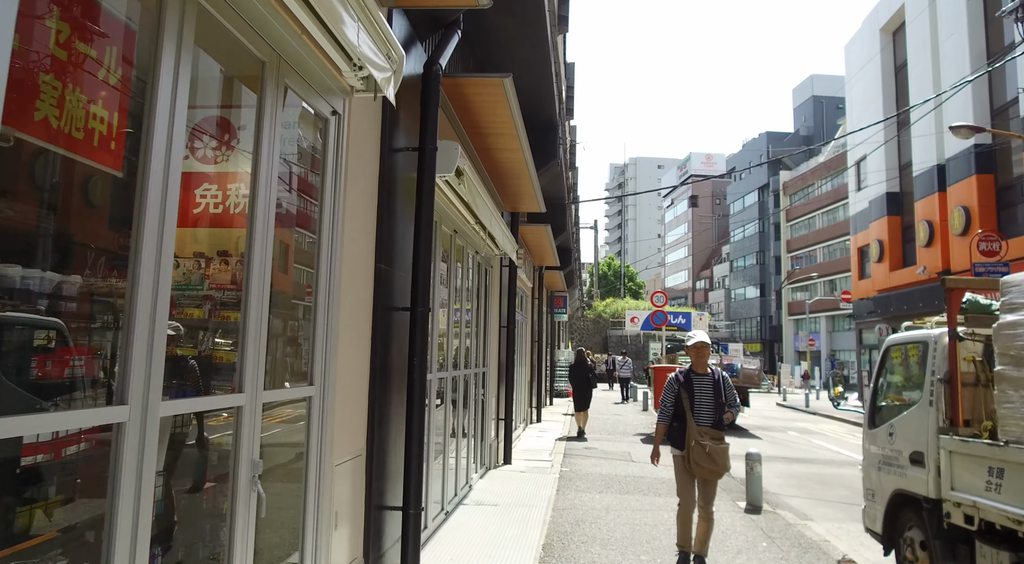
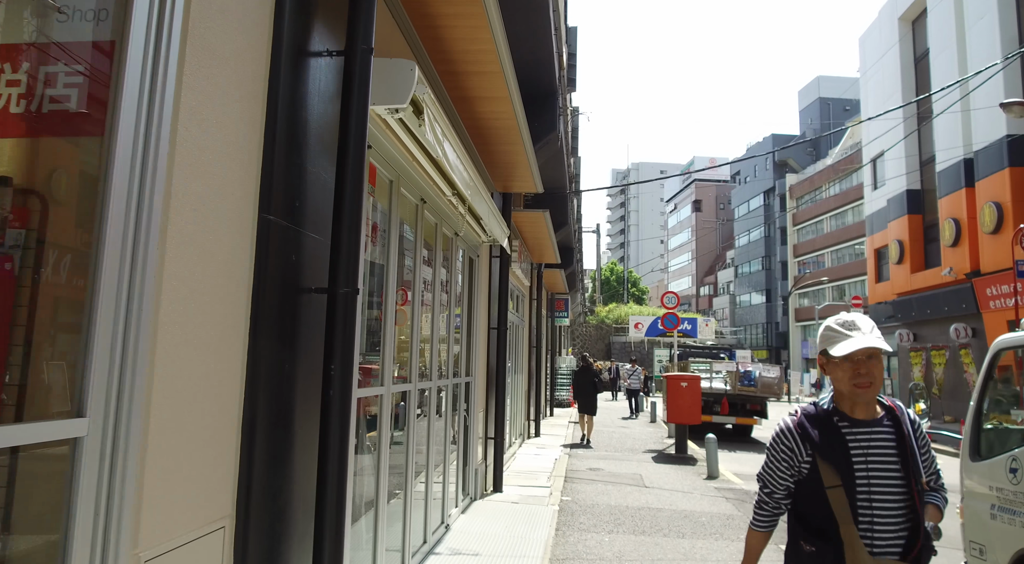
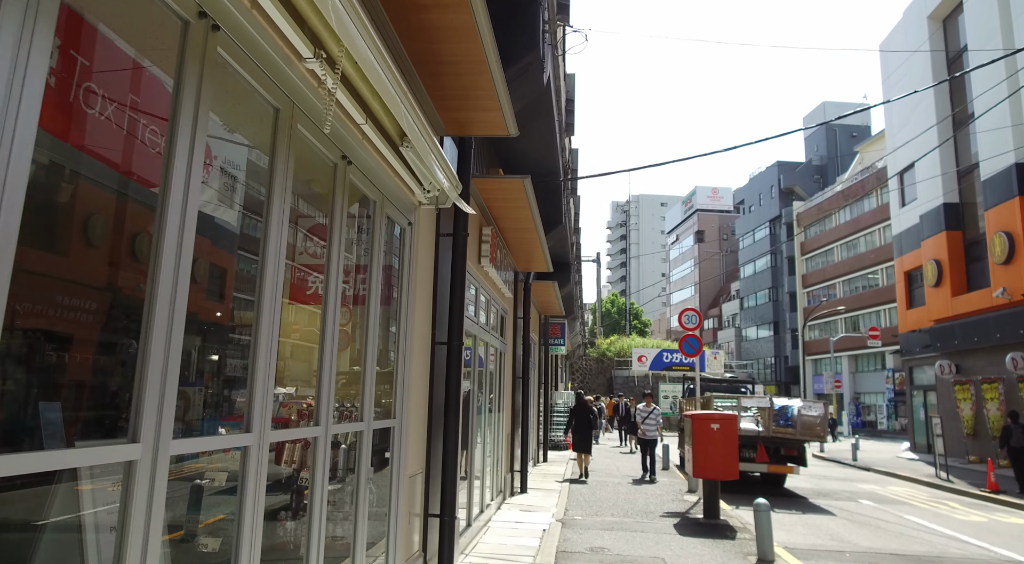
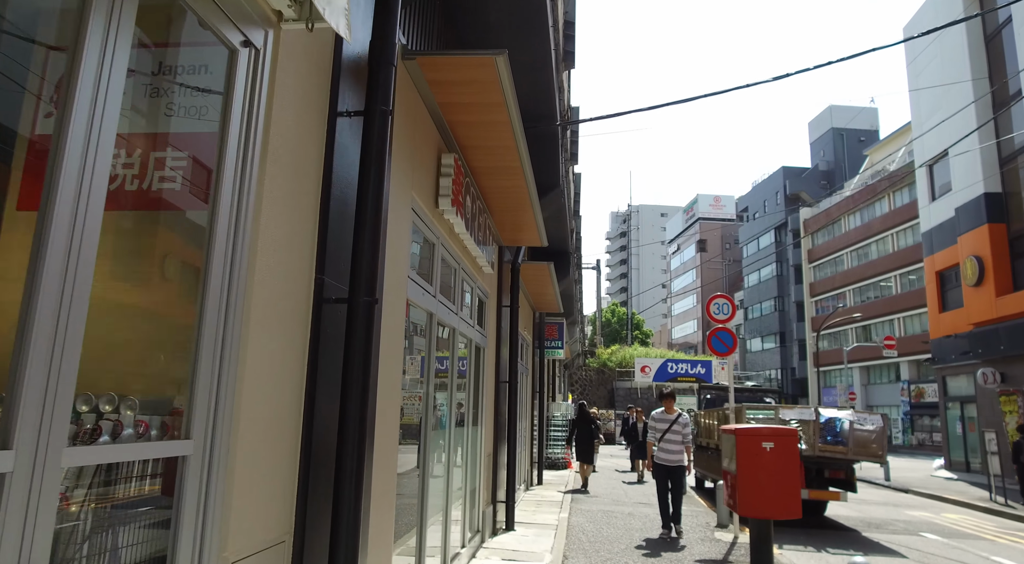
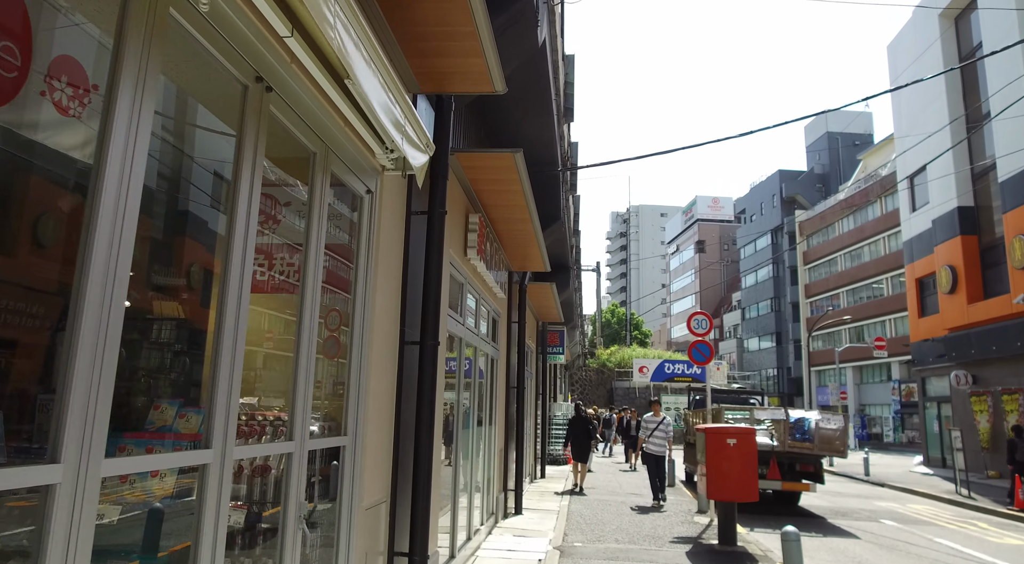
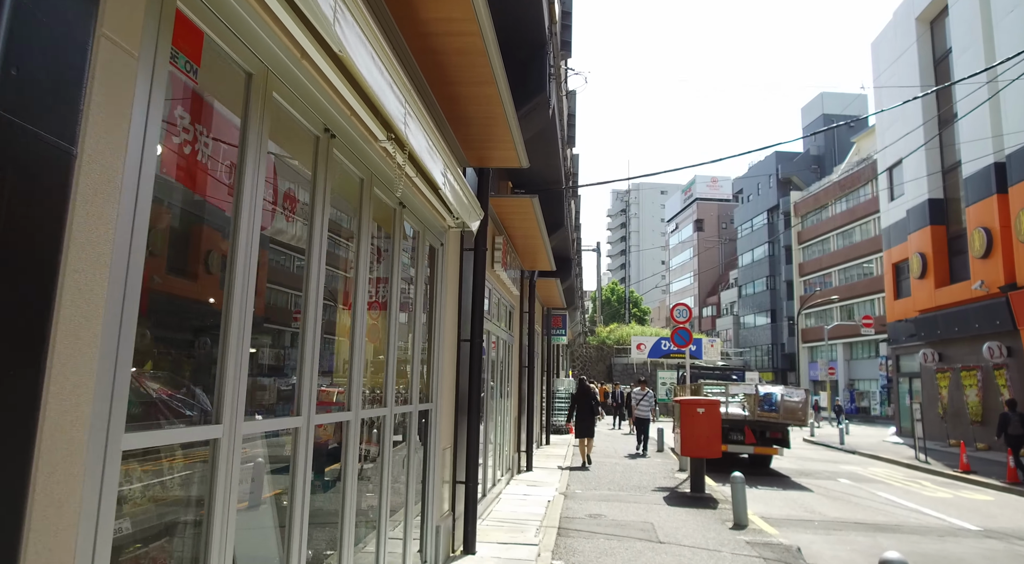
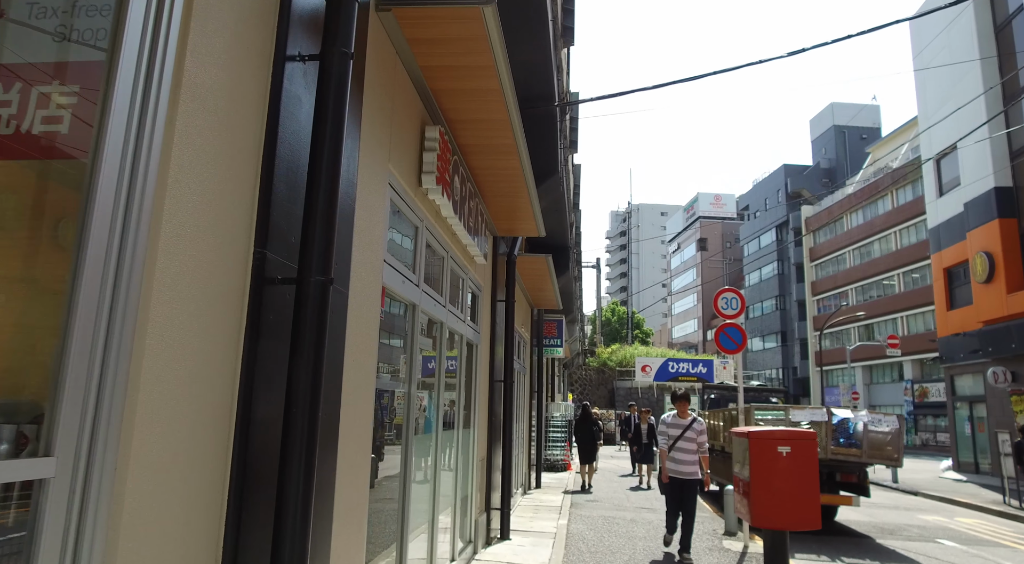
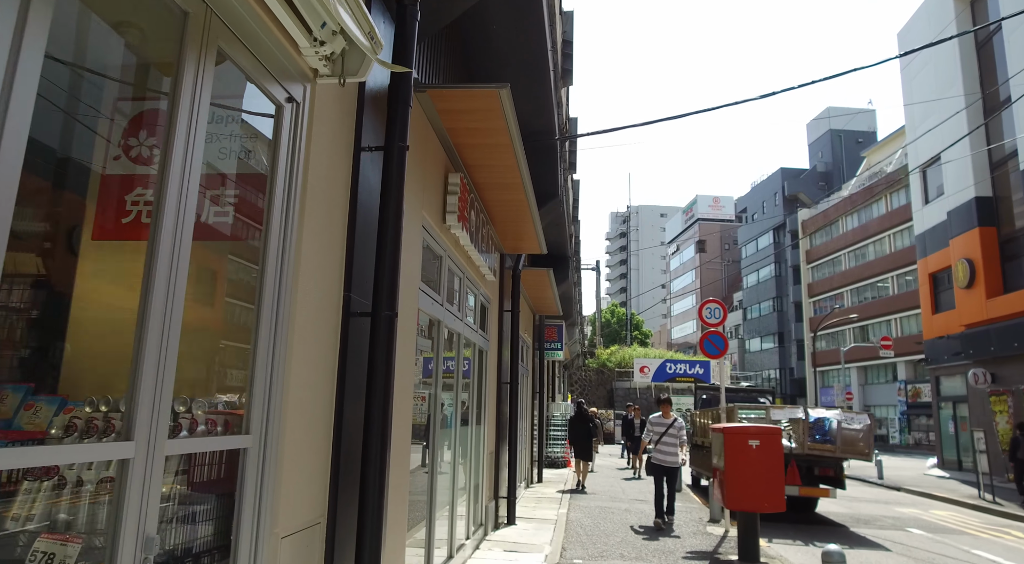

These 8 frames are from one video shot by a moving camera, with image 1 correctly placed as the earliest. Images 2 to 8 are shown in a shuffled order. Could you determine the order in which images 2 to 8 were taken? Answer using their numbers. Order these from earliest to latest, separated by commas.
2, 6, 3, 5, 8, 4, 7
